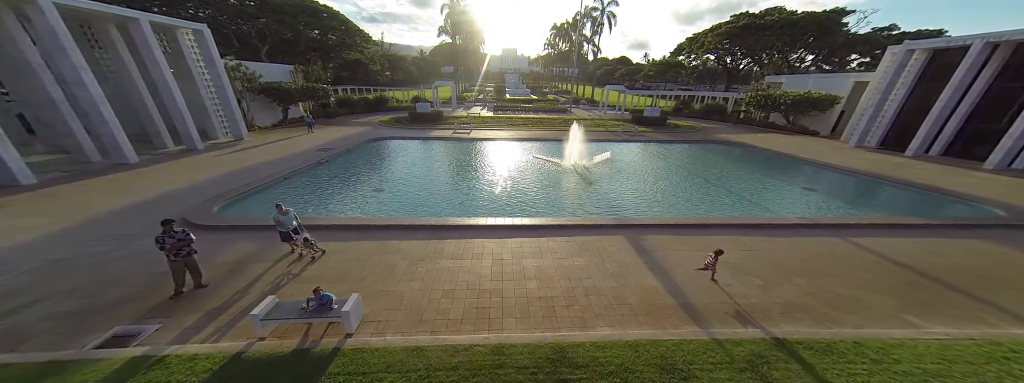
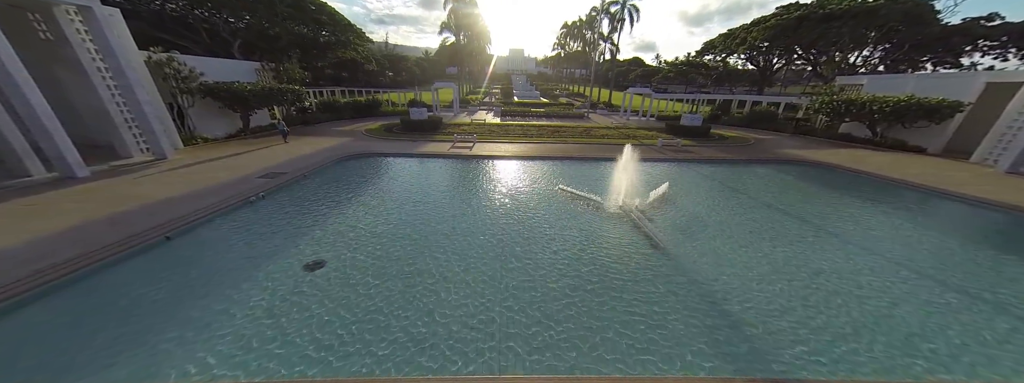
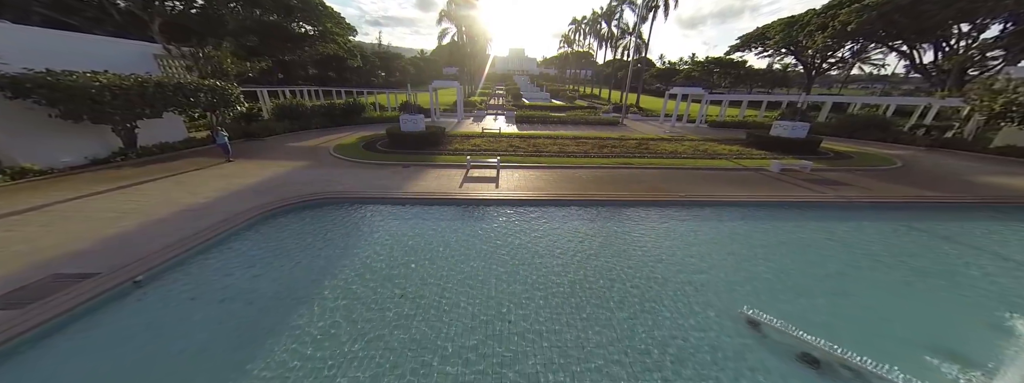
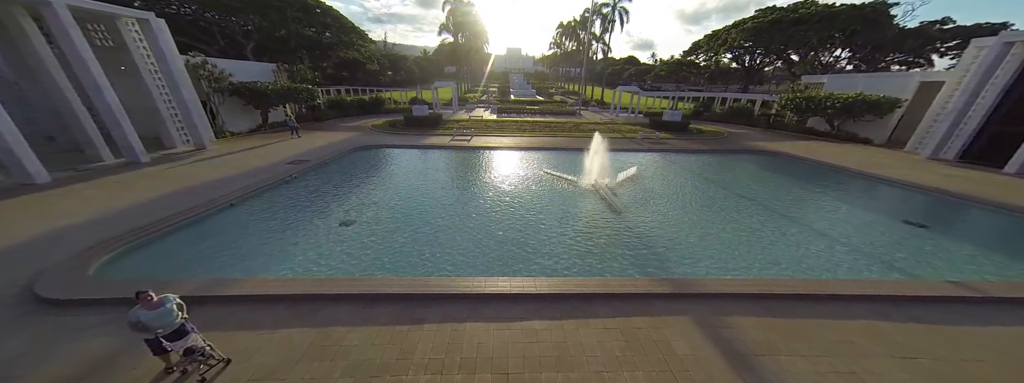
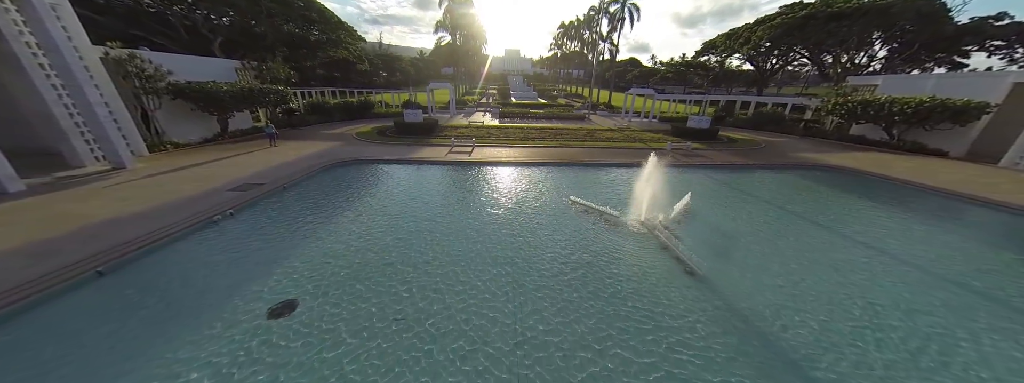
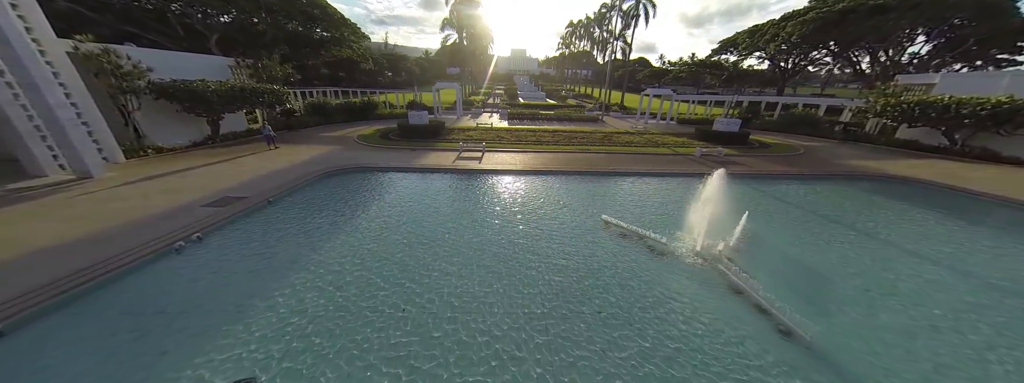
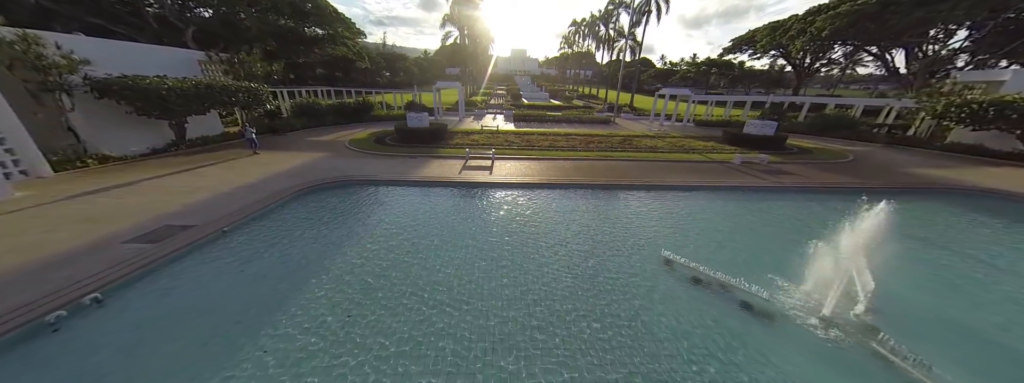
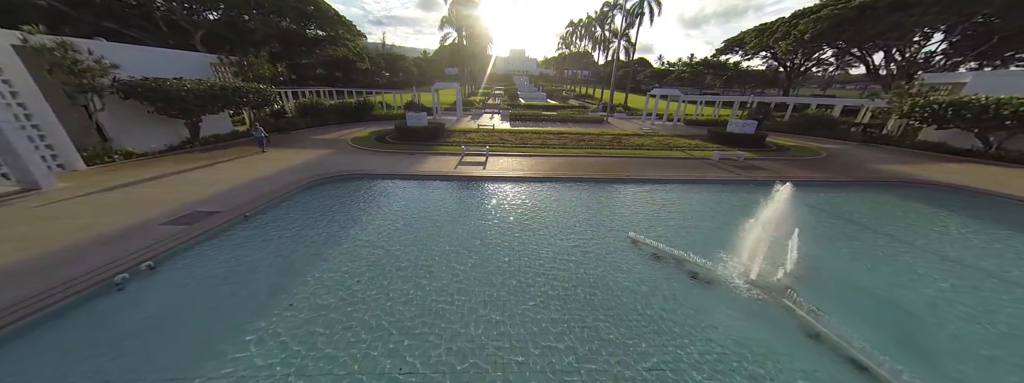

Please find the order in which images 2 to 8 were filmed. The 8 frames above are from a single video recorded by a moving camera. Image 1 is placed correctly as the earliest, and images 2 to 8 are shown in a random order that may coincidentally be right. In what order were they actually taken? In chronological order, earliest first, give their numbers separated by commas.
4, 2, 5, 6, 8, 7, 3
